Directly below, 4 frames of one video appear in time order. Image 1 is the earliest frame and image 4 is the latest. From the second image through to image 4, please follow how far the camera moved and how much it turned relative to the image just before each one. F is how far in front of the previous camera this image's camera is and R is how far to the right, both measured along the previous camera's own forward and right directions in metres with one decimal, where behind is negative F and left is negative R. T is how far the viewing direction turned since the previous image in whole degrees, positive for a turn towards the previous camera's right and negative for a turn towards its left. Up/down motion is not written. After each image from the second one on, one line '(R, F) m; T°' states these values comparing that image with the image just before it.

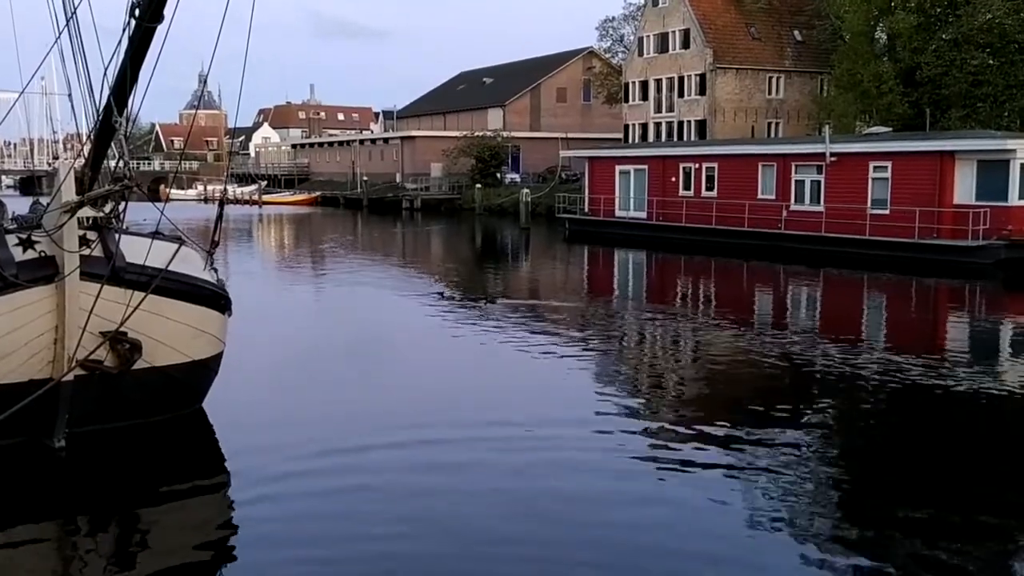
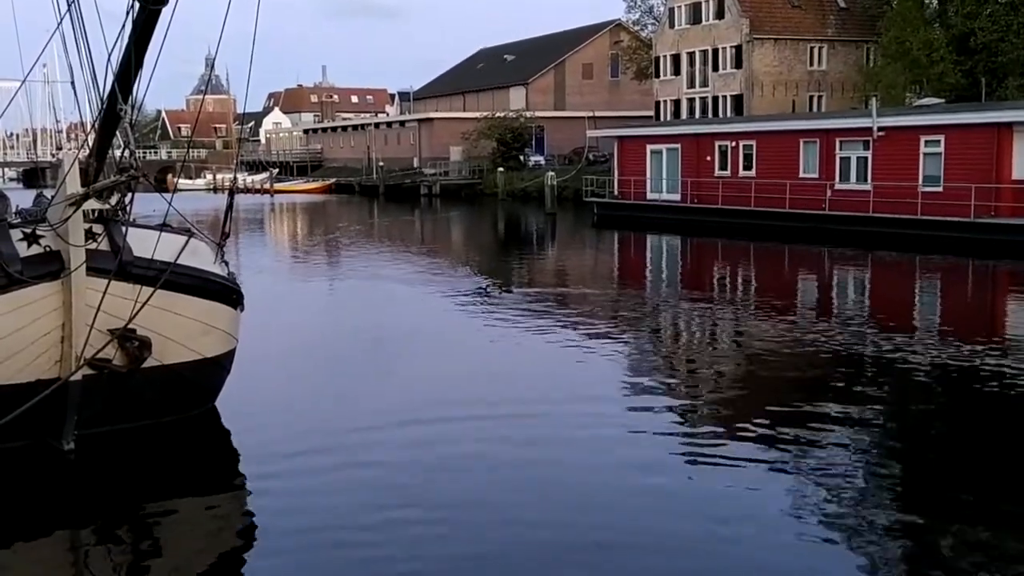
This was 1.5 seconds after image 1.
(+0.3, +0.6) m; -3°
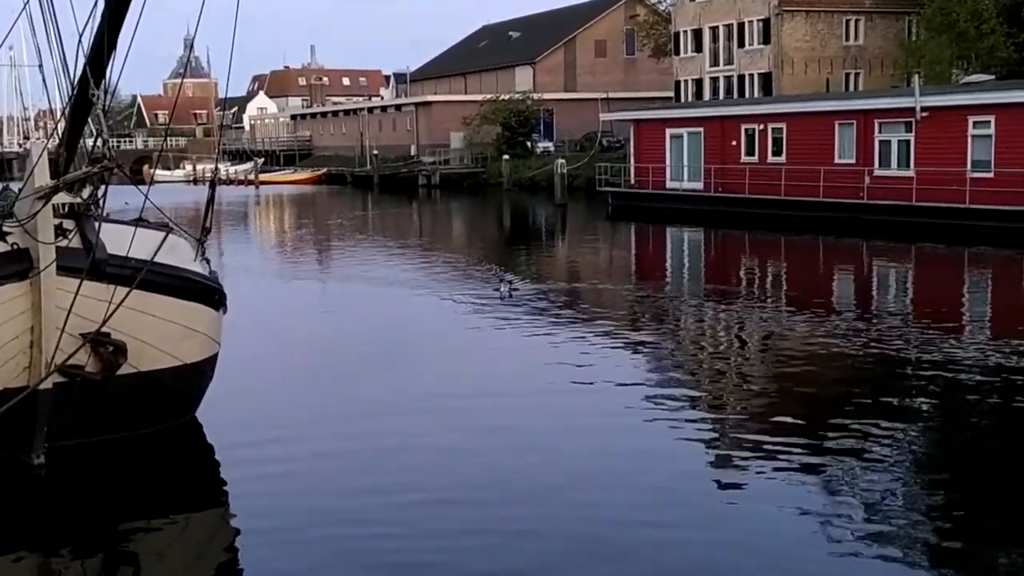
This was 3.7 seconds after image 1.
(+0.2, +0.9) m; -2°
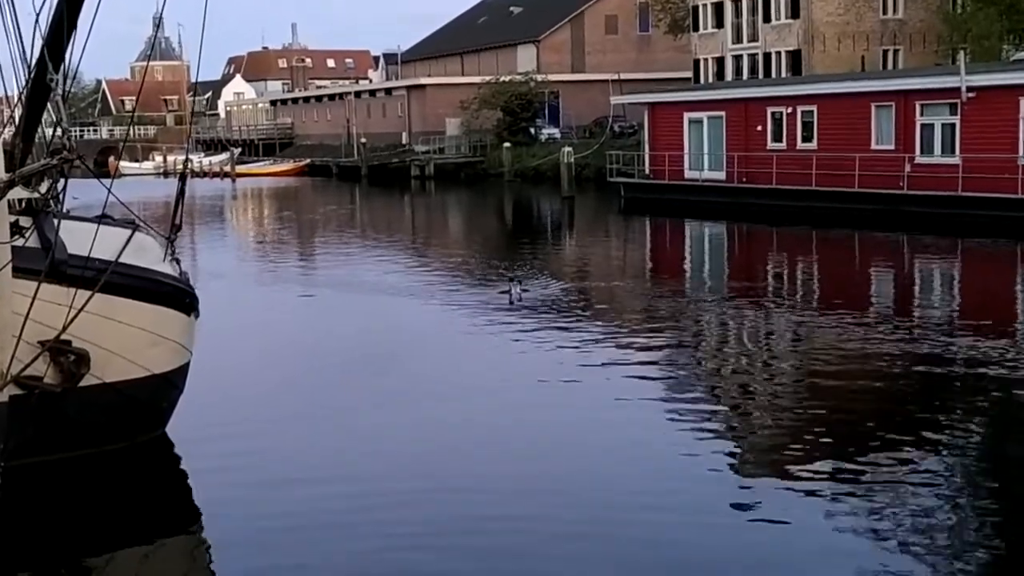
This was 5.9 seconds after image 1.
(+0.1, +1.0) m; -1°
